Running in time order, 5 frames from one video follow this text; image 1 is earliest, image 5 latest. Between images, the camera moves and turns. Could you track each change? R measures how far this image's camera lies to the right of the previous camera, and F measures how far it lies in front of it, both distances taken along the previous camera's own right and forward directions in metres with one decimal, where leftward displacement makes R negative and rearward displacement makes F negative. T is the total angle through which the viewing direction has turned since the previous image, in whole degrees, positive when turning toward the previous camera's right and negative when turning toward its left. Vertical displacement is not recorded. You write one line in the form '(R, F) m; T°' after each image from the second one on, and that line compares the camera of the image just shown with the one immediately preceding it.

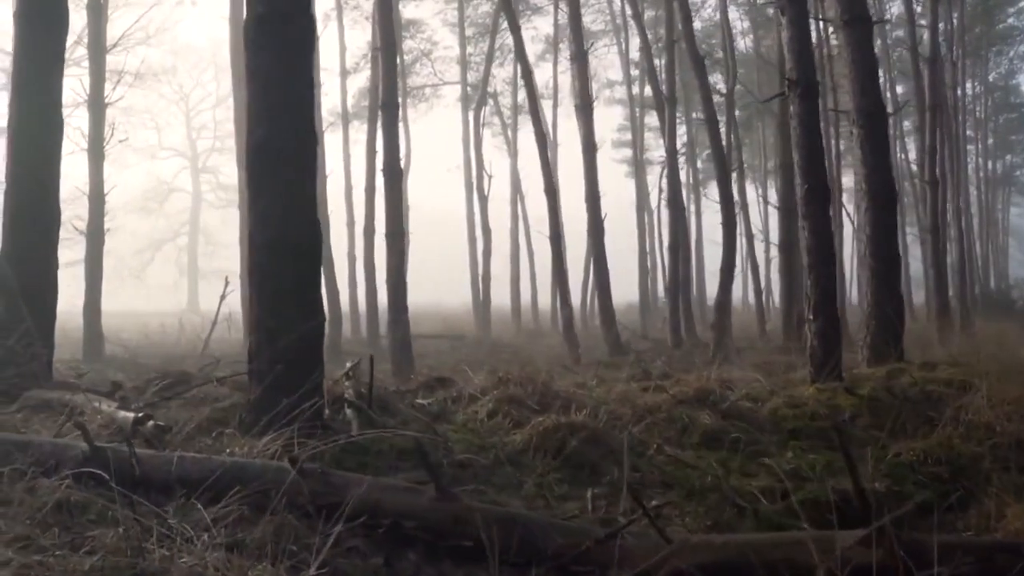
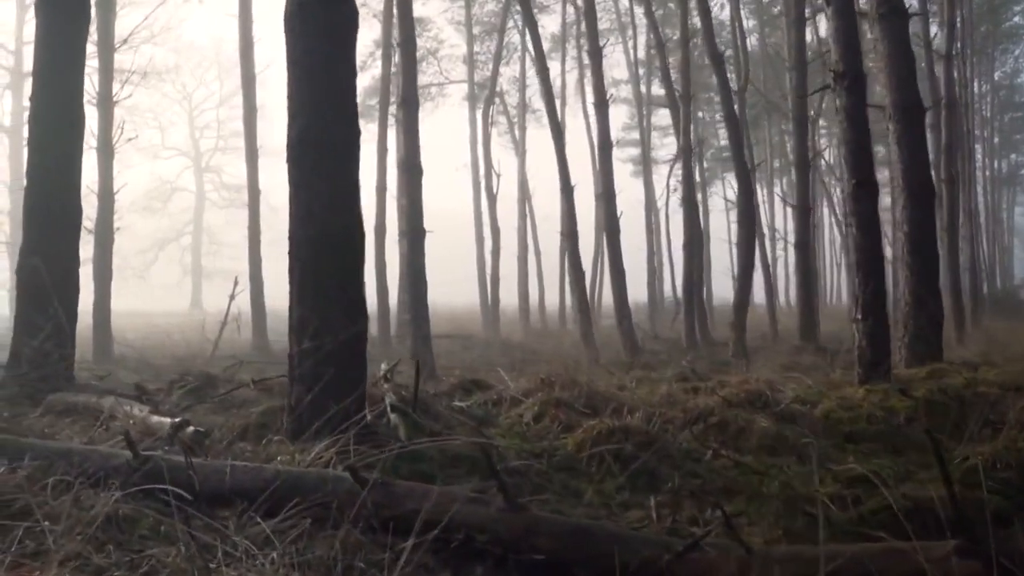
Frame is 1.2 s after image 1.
(-0.4, +0.3) m; 0°
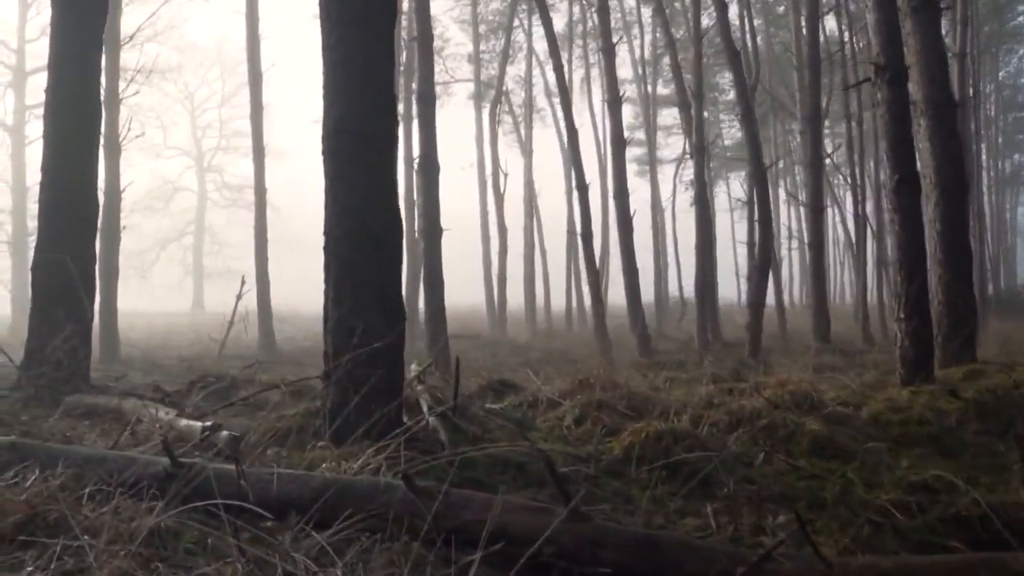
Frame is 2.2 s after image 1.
(-0.3, +0.3) m; 0°
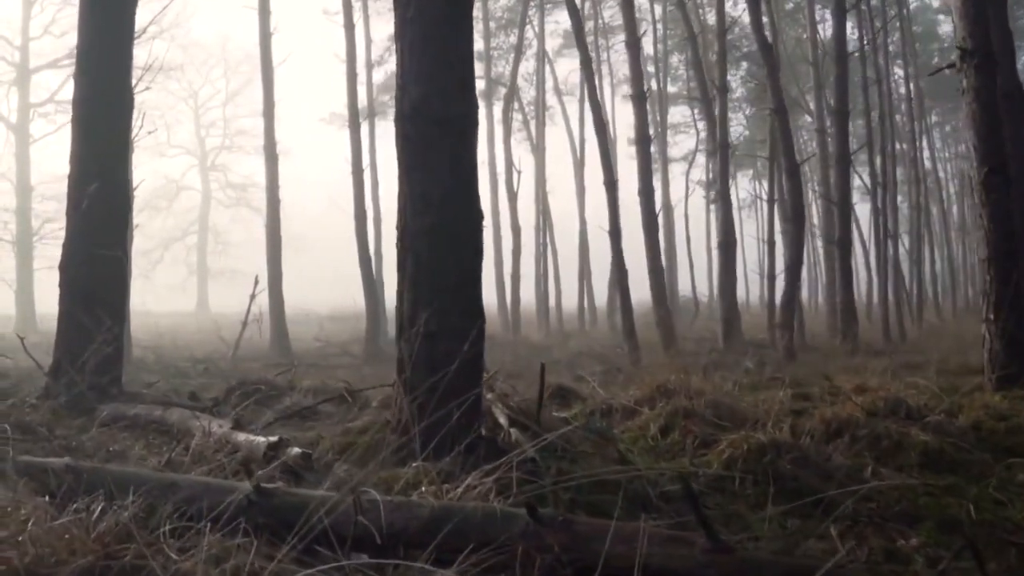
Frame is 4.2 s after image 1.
(-0.6, +0.6) m; 0°
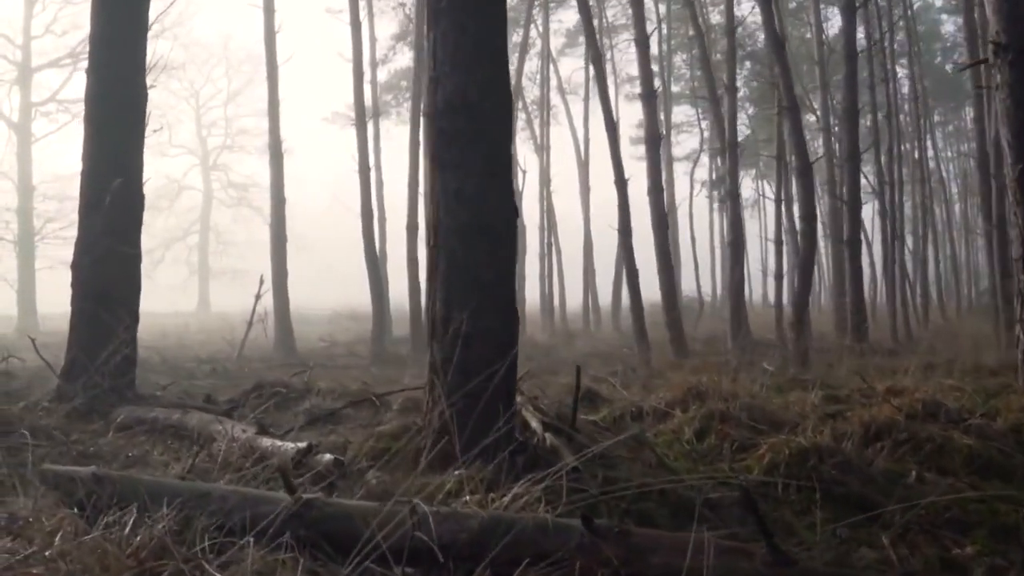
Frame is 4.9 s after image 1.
(-0.2, +0.2) m; 0°
